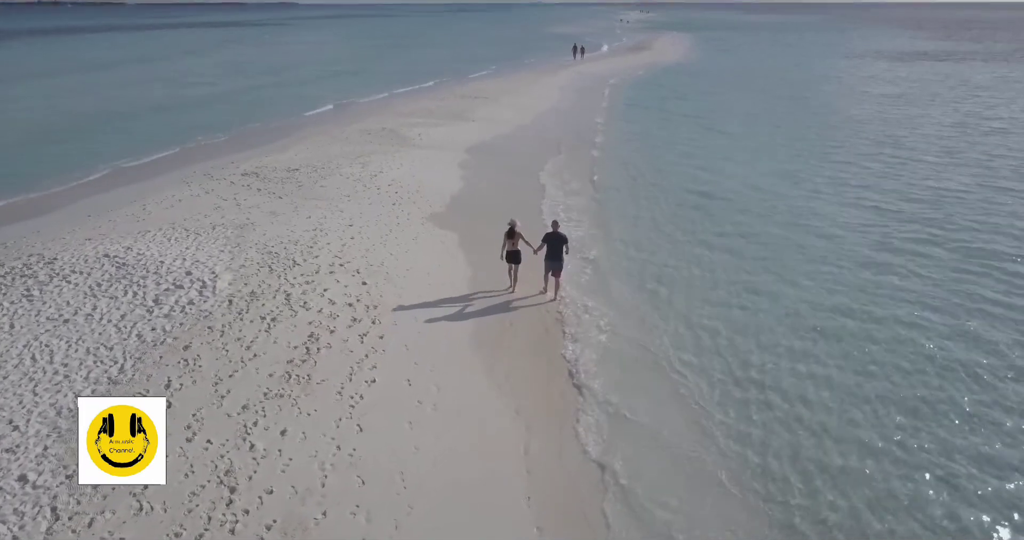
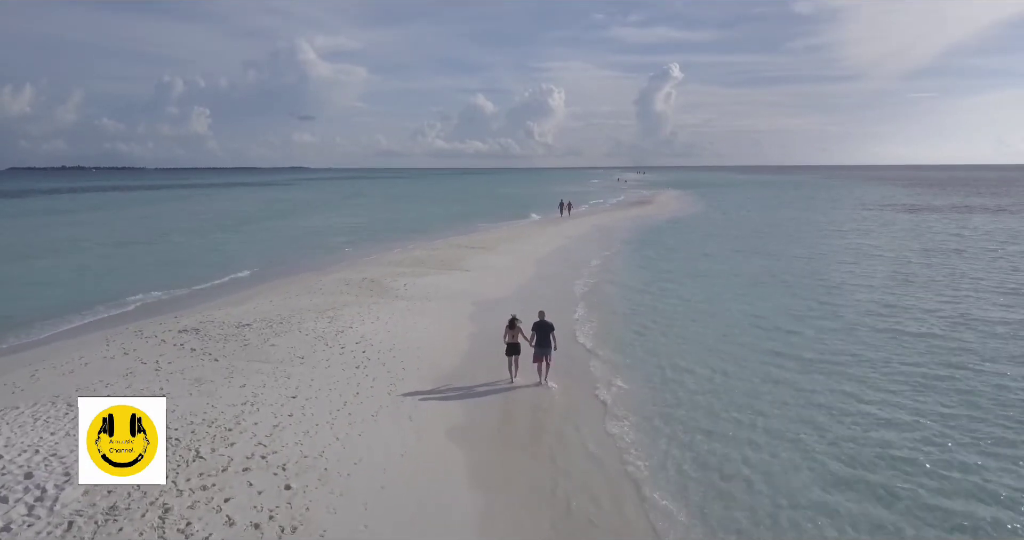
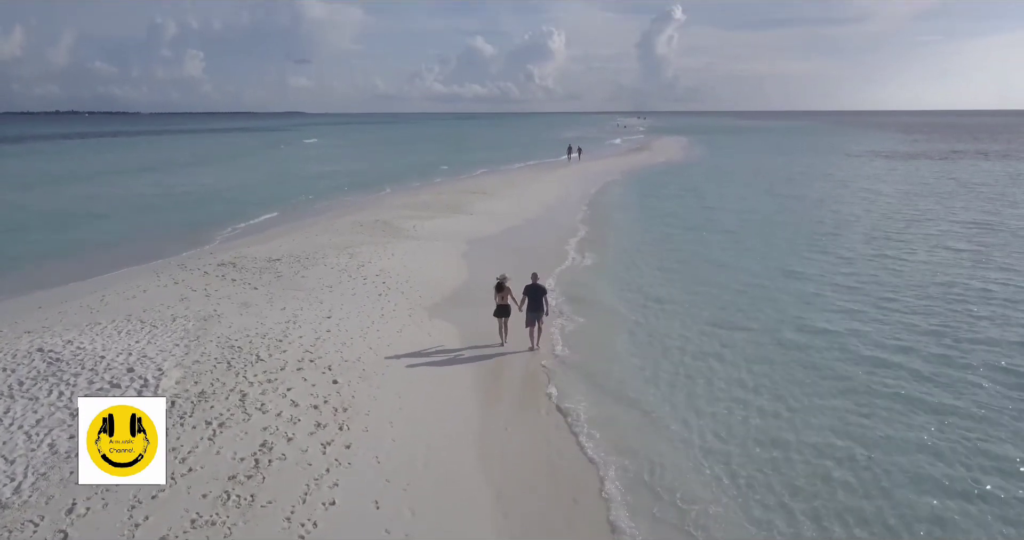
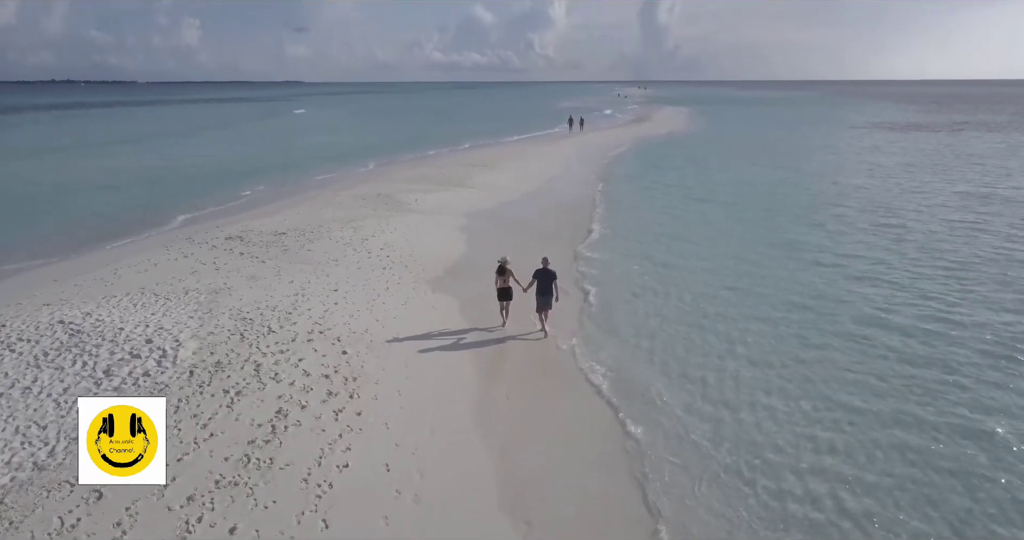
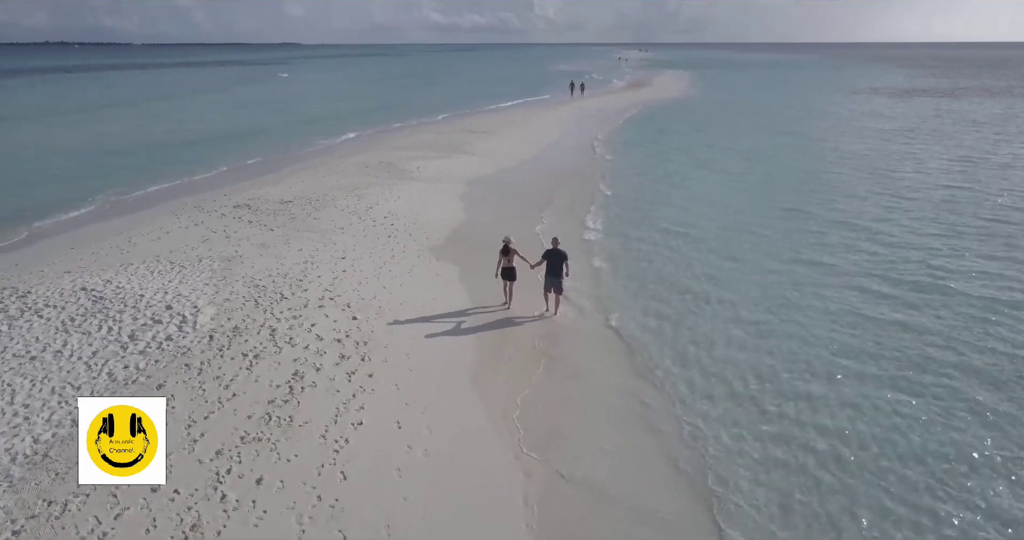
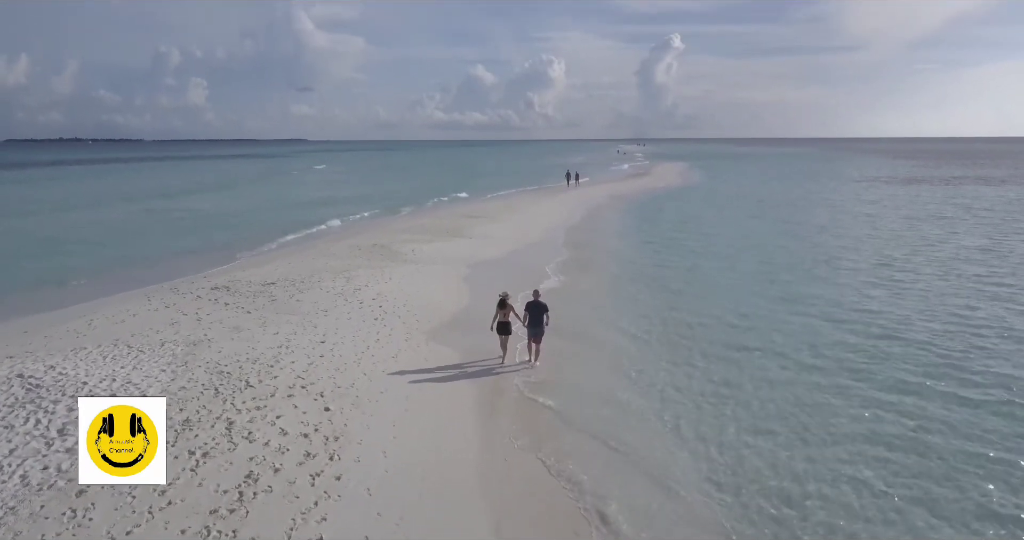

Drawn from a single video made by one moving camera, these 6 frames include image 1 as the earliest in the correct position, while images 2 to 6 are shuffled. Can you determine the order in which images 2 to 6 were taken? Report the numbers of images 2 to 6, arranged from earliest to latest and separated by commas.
5, 4, 3, 6, 2
